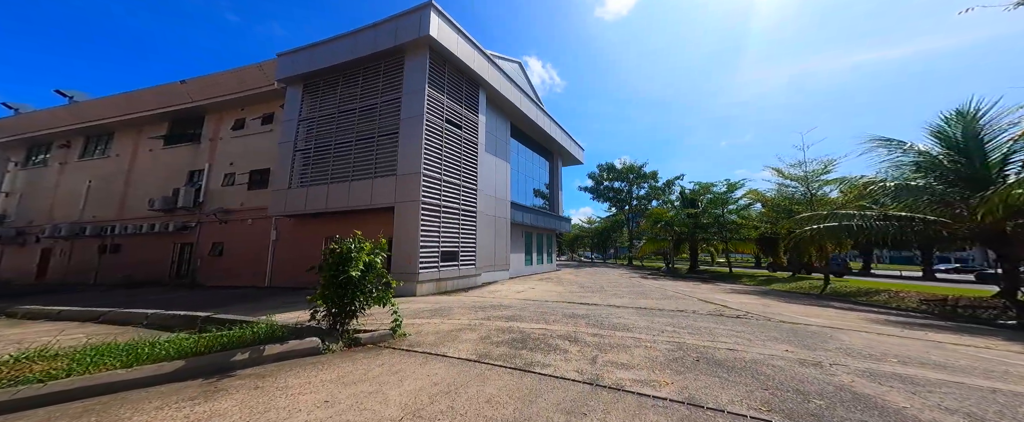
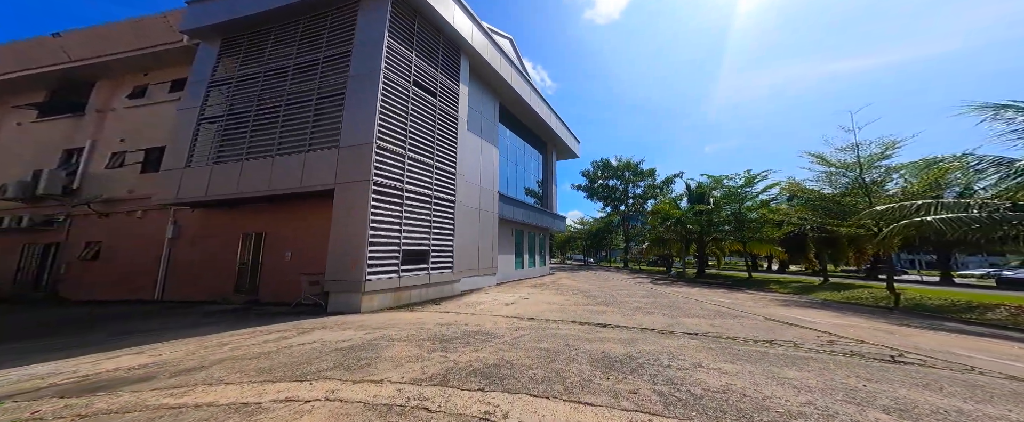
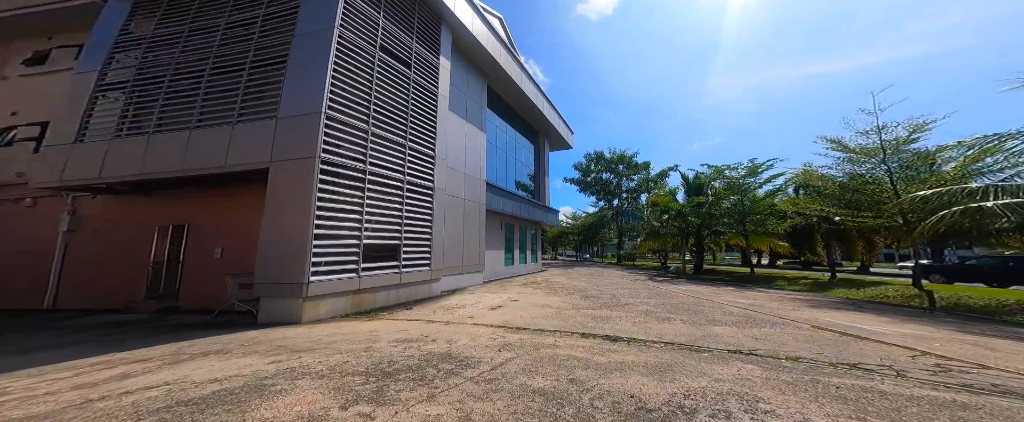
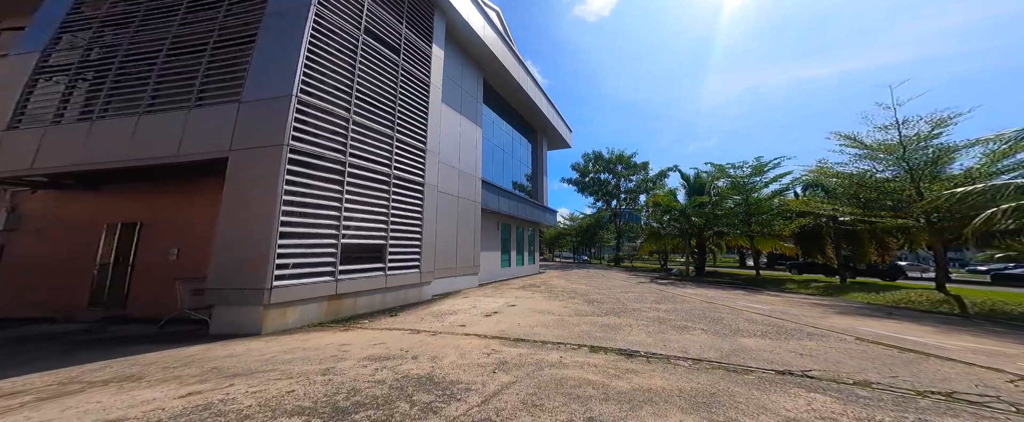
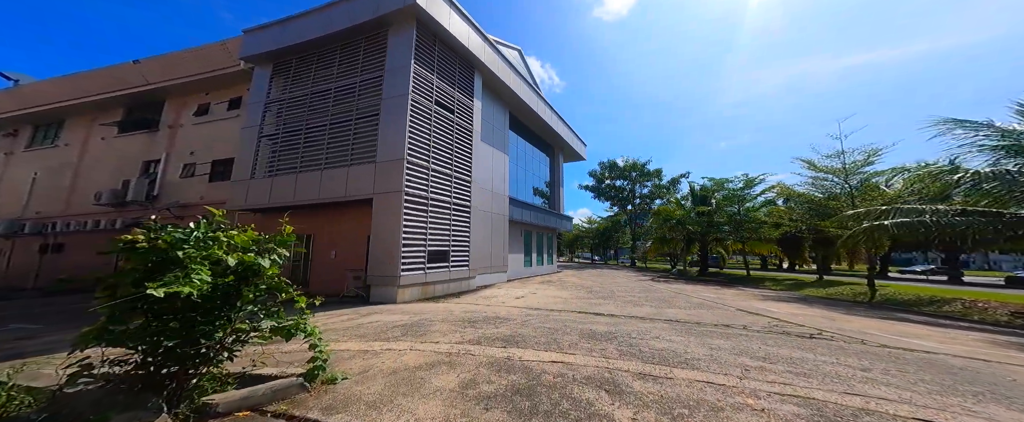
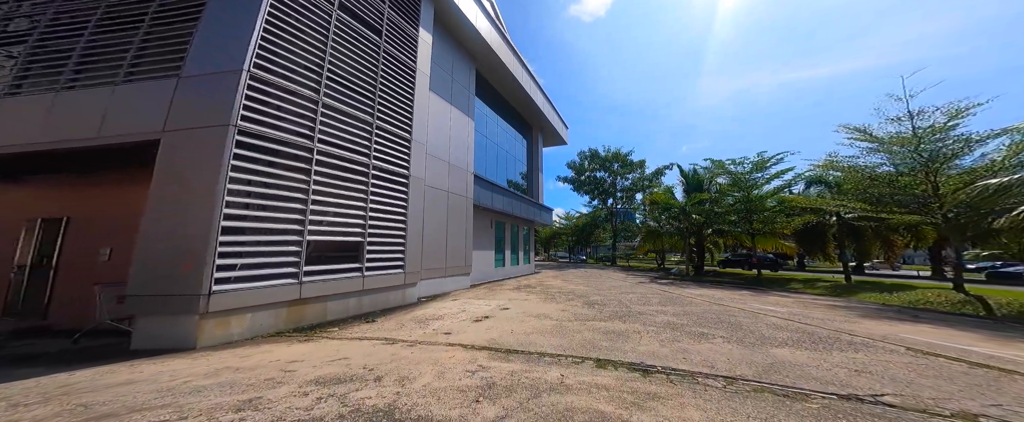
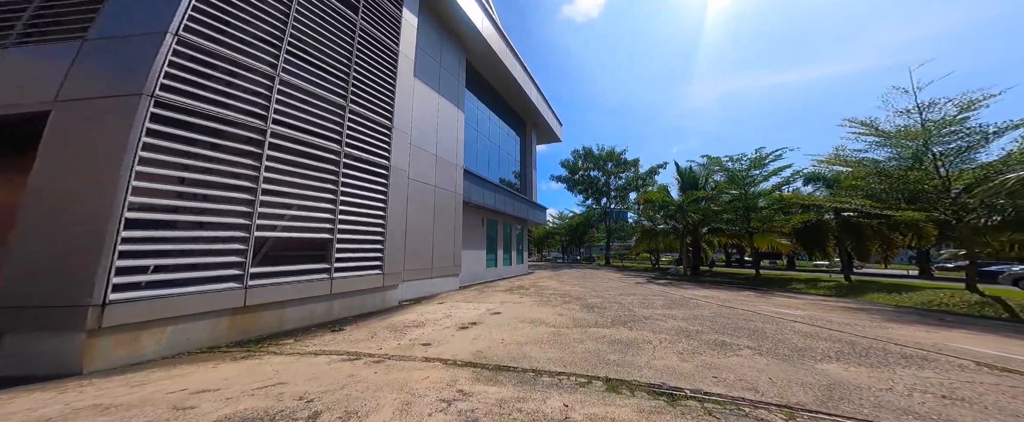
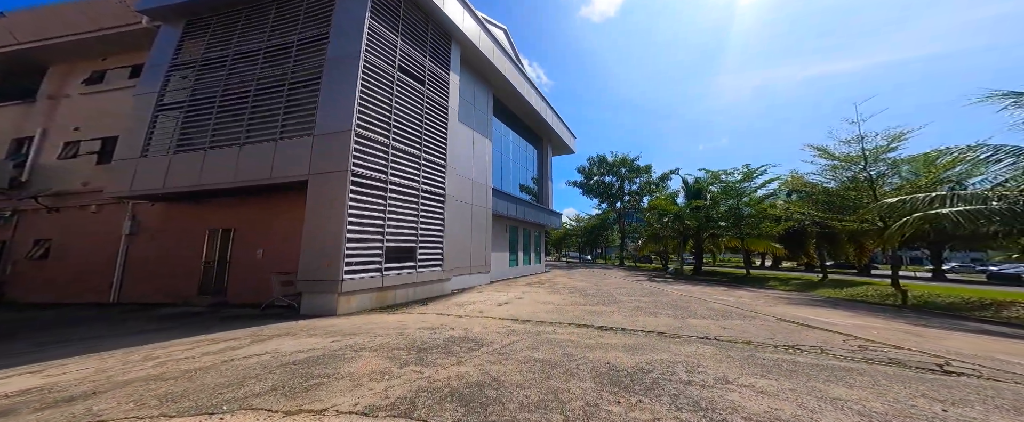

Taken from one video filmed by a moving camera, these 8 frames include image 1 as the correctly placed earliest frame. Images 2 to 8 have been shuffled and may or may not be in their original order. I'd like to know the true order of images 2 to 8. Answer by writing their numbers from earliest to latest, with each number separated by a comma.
5, 2, 8, 3, 4, 6, 7
